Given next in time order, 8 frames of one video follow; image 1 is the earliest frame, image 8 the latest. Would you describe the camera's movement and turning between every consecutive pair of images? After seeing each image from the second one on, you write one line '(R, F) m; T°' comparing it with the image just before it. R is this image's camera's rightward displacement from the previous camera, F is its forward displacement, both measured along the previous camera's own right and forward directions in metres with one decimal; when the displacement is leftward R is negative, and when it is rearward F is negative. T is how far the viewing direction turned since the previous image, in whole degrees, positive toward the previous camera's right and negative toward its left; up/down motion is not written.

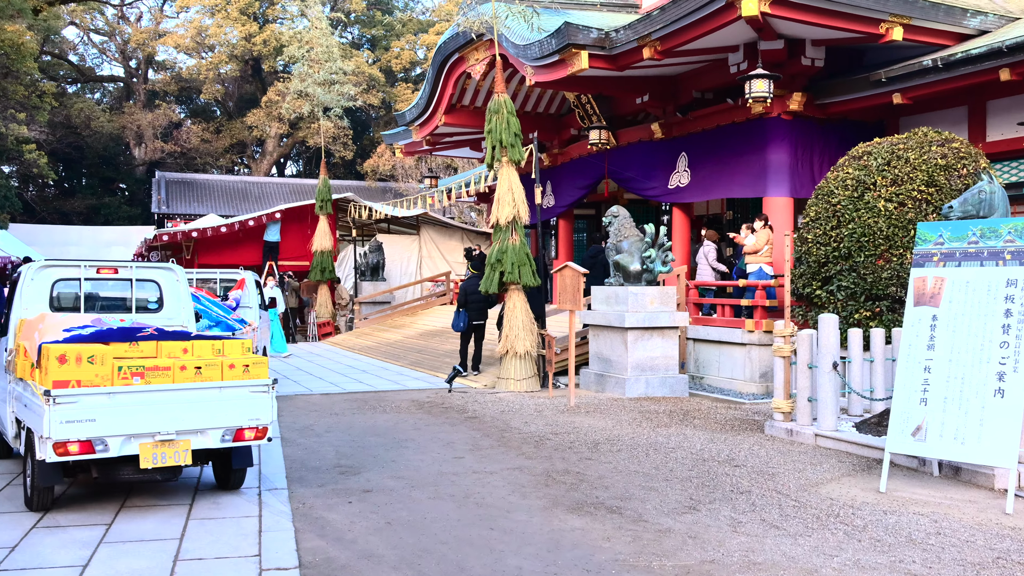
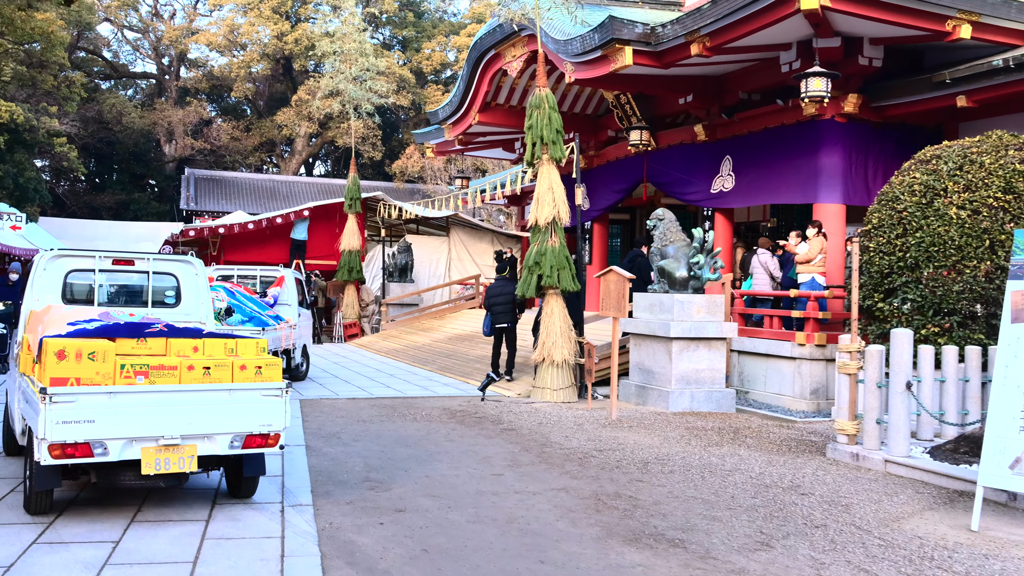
(-0.1, +0.5) m; -1°
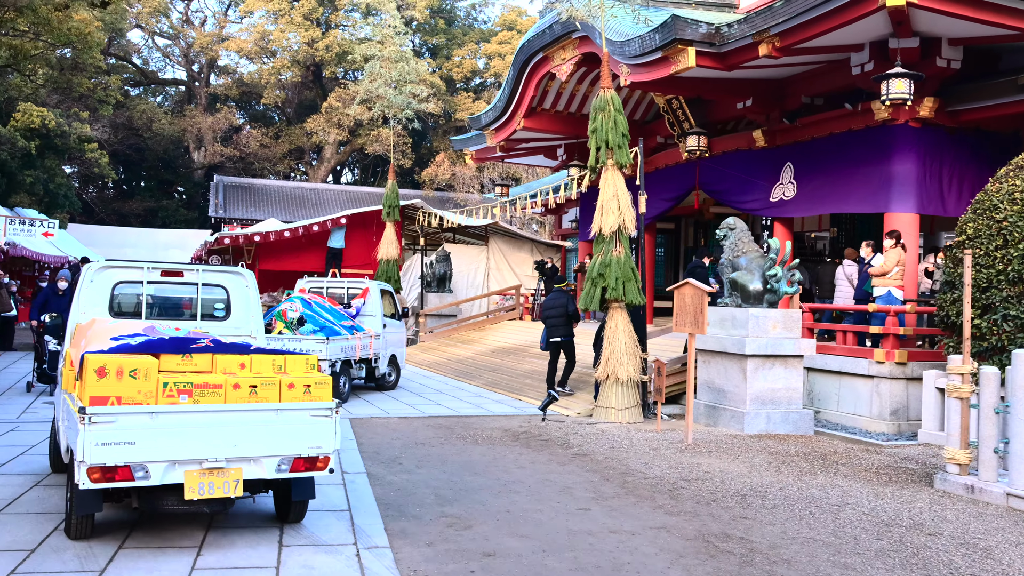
(-0.4, +0.5) m; -1°
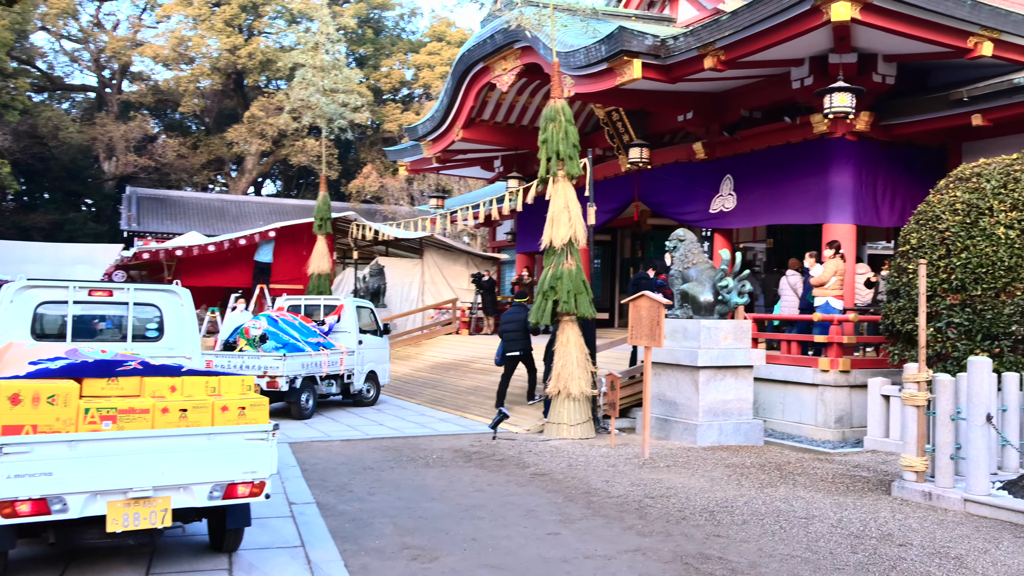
(-0.2, +0.1) m; +4°
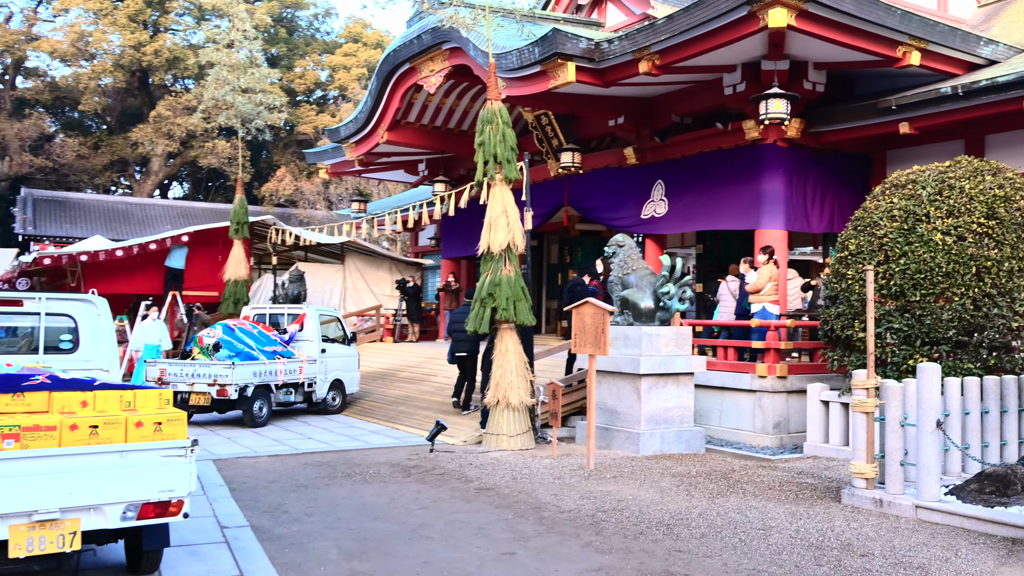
(-0.2, +0.2) m; +5°
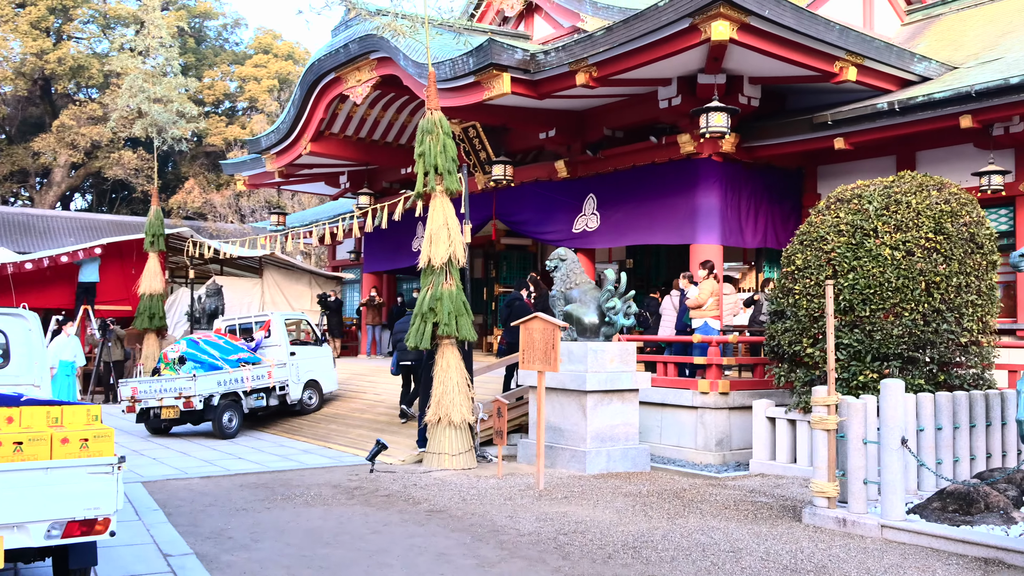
(-0.3, +0.3) m; +5°
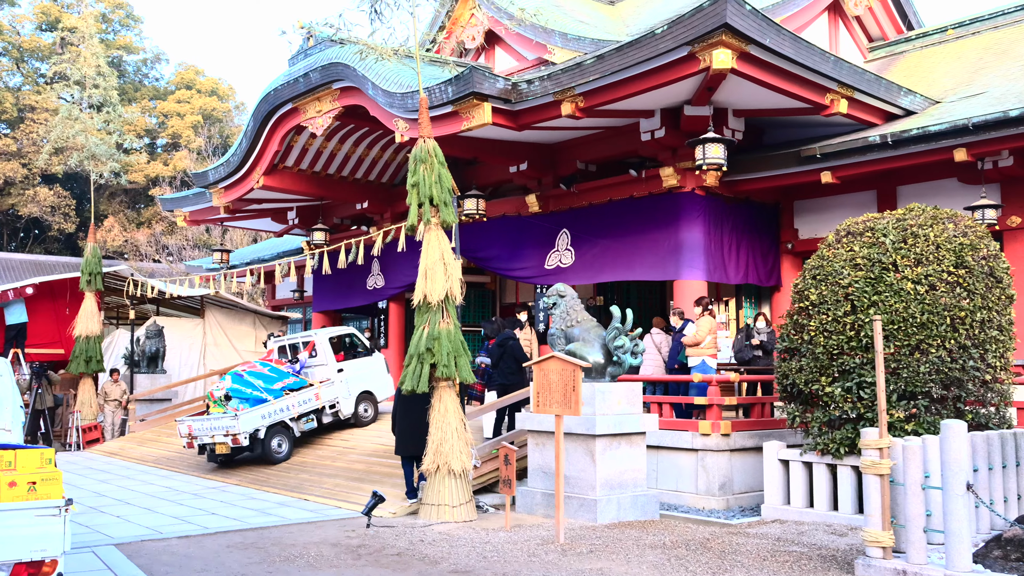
(-0.6, +0.5) m; +5°
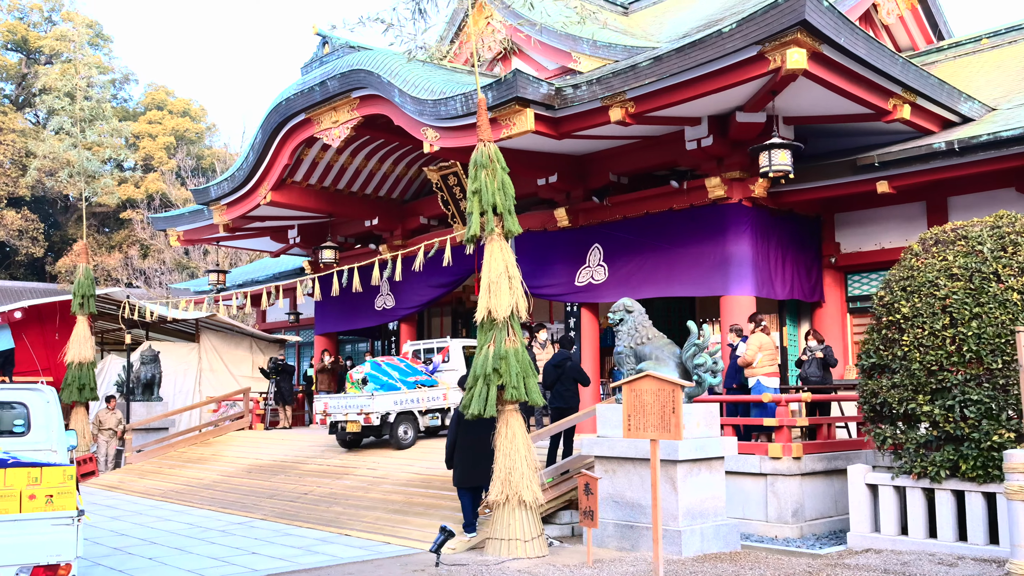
(-0.8, +0.6) m; +2°
